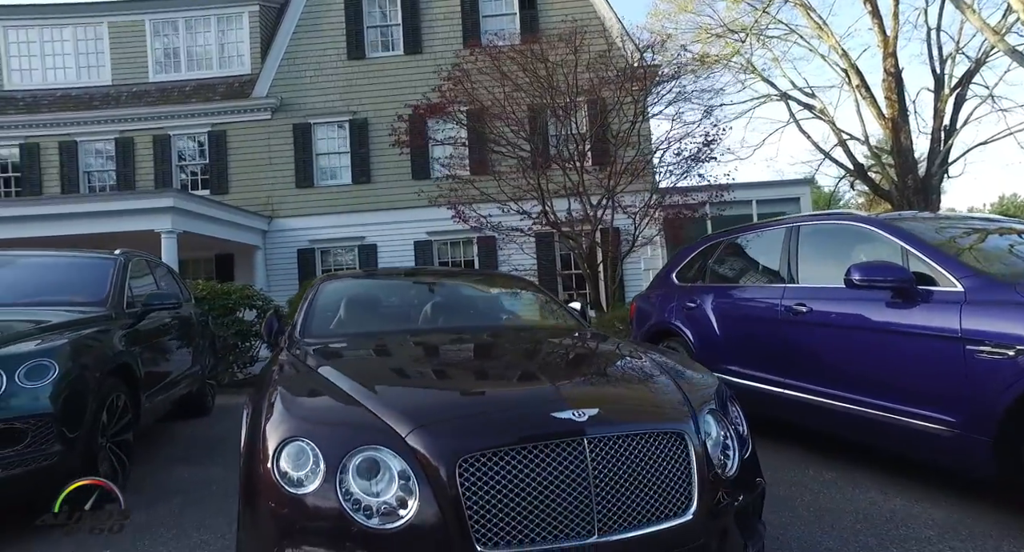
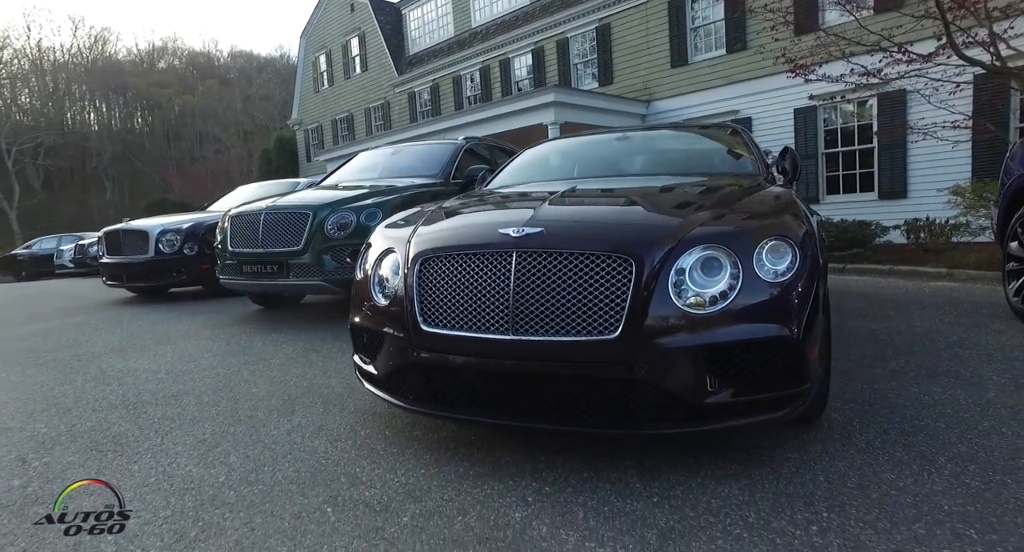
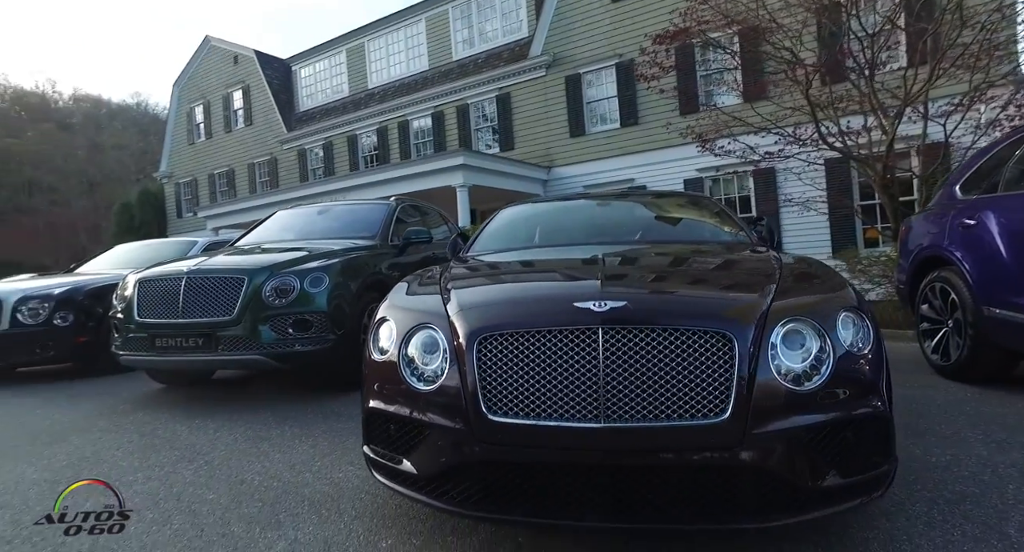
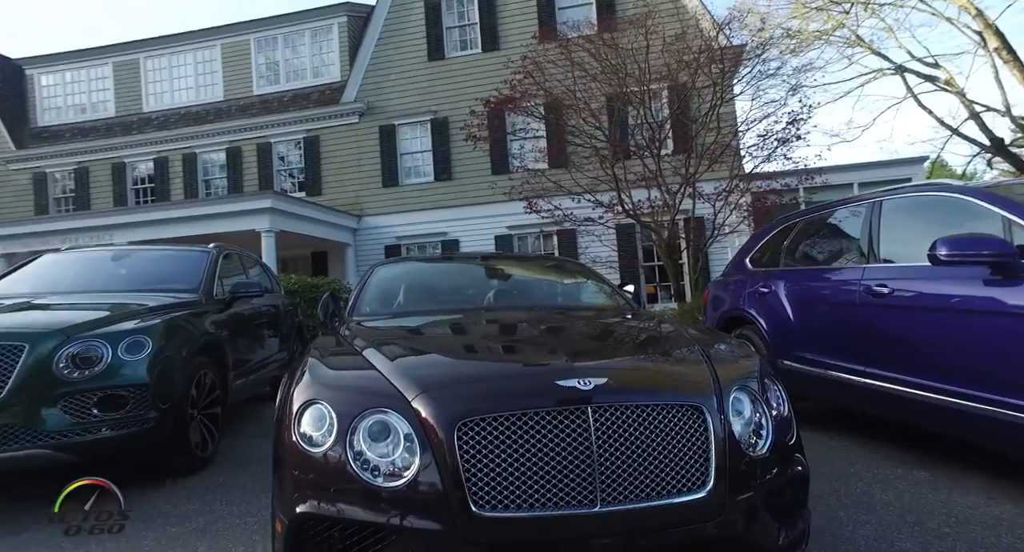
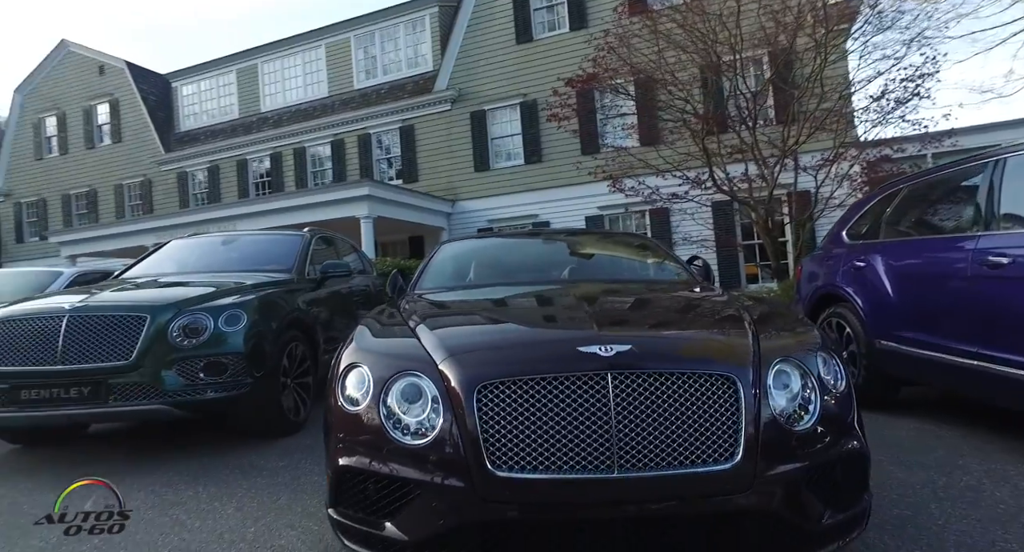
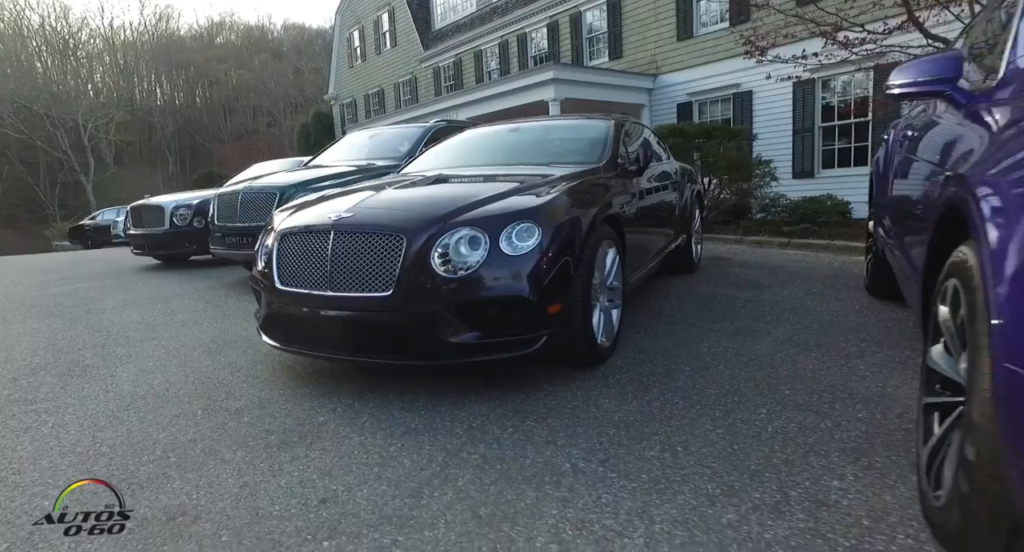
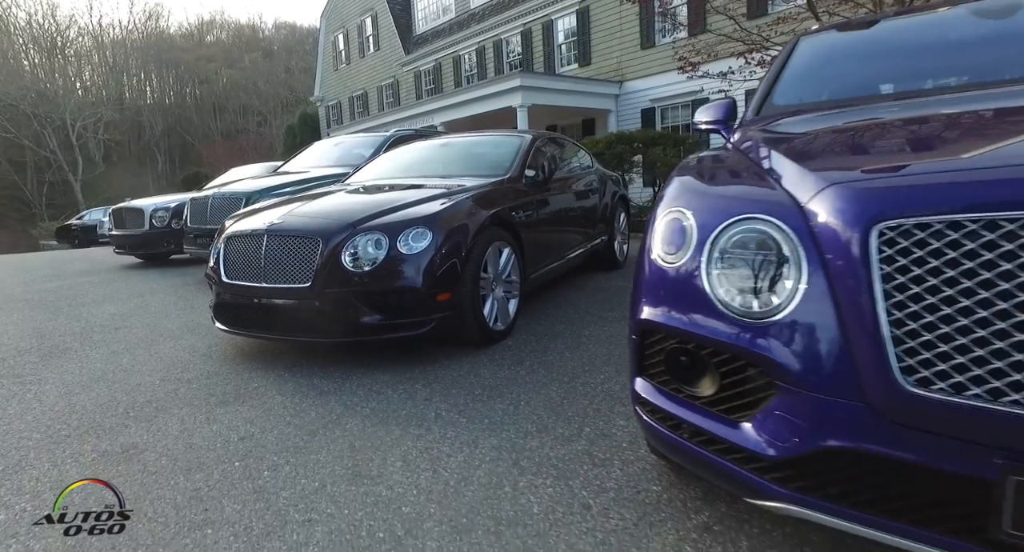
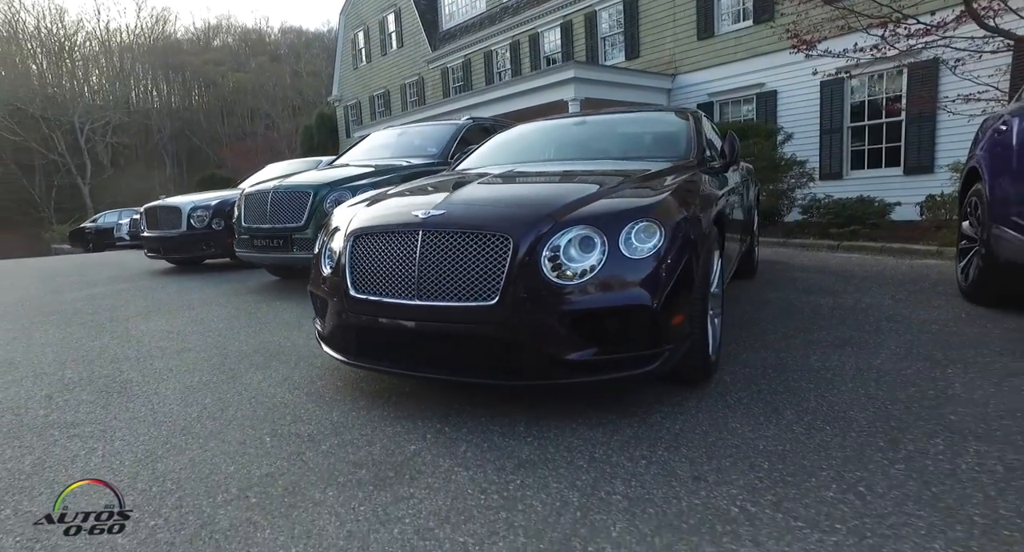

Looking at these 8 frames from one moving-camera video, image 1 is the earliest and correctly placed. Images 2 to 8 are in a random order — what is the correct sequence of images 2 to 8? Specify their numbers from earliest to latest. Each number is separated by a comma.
4, 5, 3, 2, 8, 6, 7
